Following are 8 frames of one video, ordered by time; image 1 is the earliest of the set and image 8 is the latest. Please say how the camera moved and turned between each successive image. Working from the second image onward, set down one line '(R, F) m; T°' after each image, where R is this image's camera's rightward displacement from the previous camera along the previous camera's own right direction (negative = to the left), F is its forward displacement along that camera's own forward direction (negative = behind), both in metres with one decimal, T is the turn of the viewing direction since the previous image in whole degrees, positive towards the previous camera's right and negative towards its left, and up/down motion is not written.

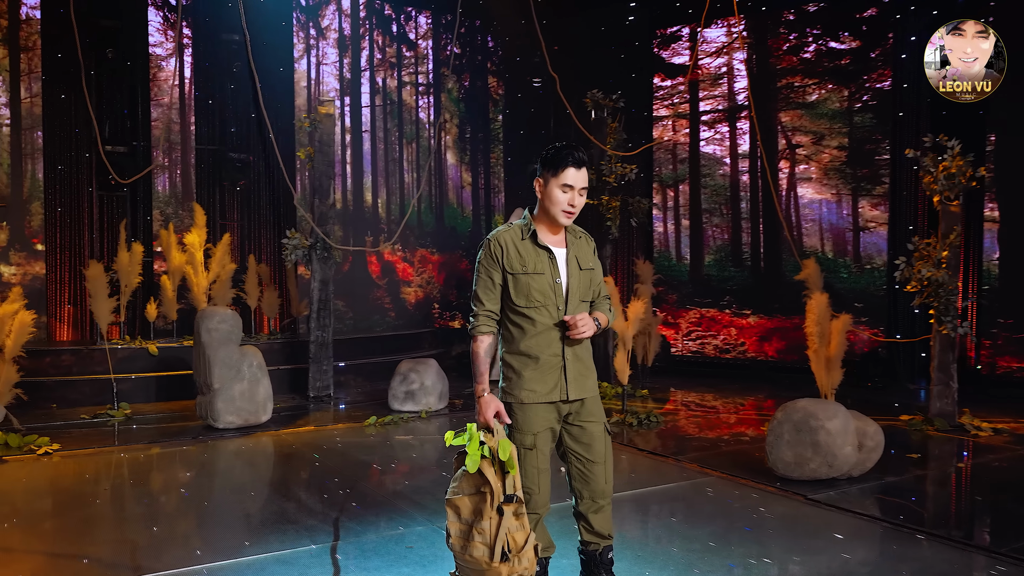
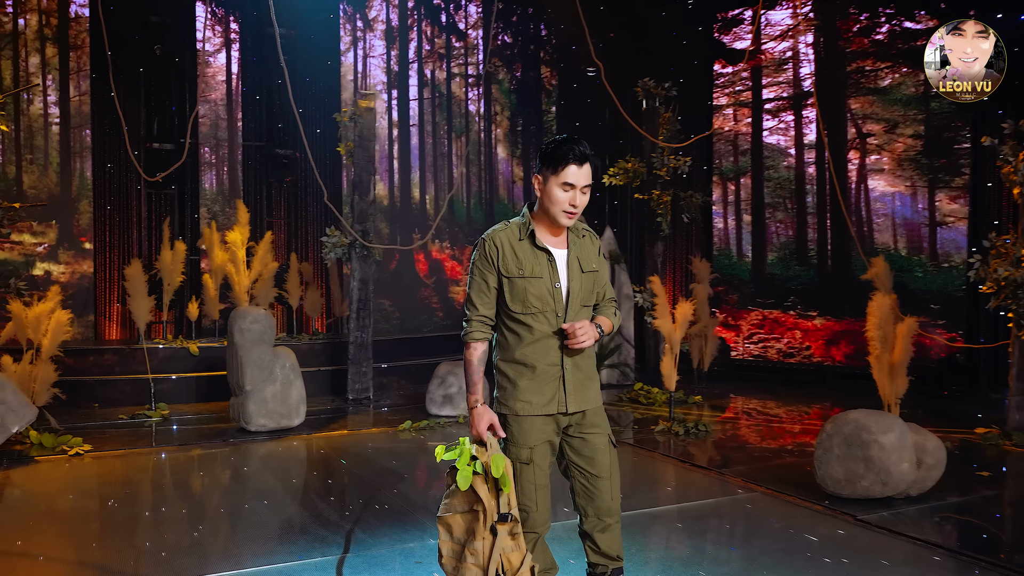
(+0.4, +0.3) m; -6°
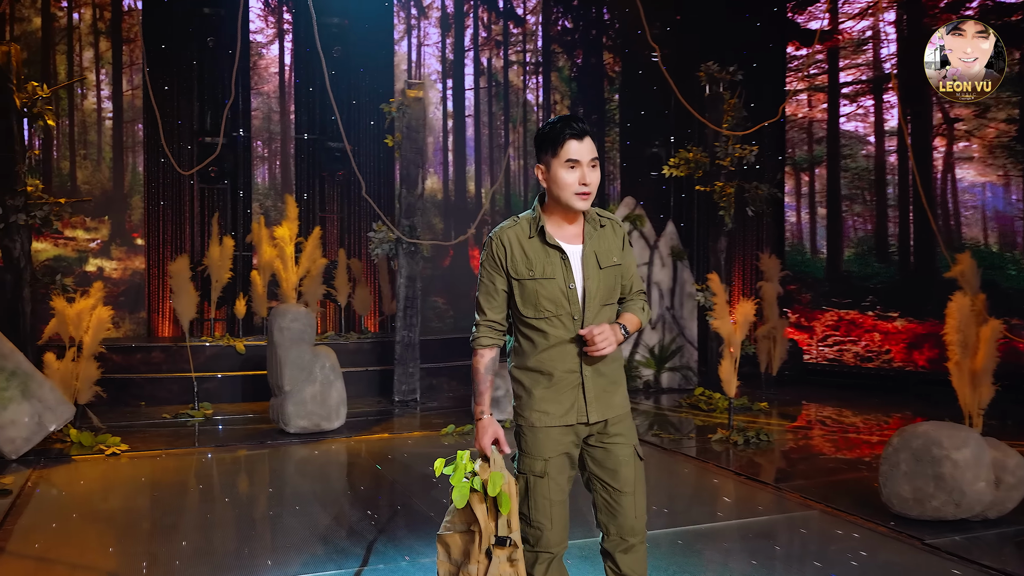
(+0.3, +0.3) m; -6°
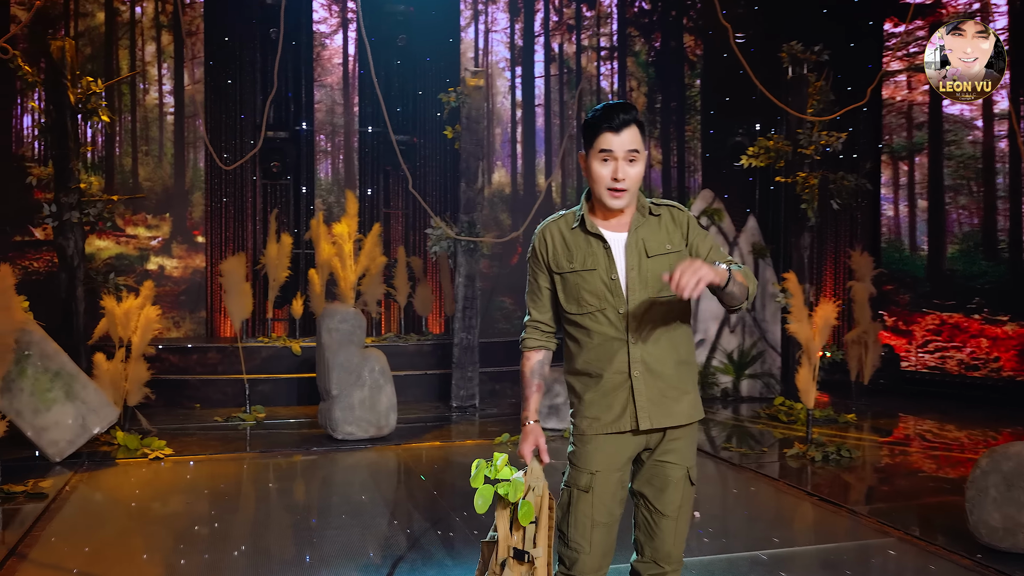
(+0.3, +0.4) m; -6°
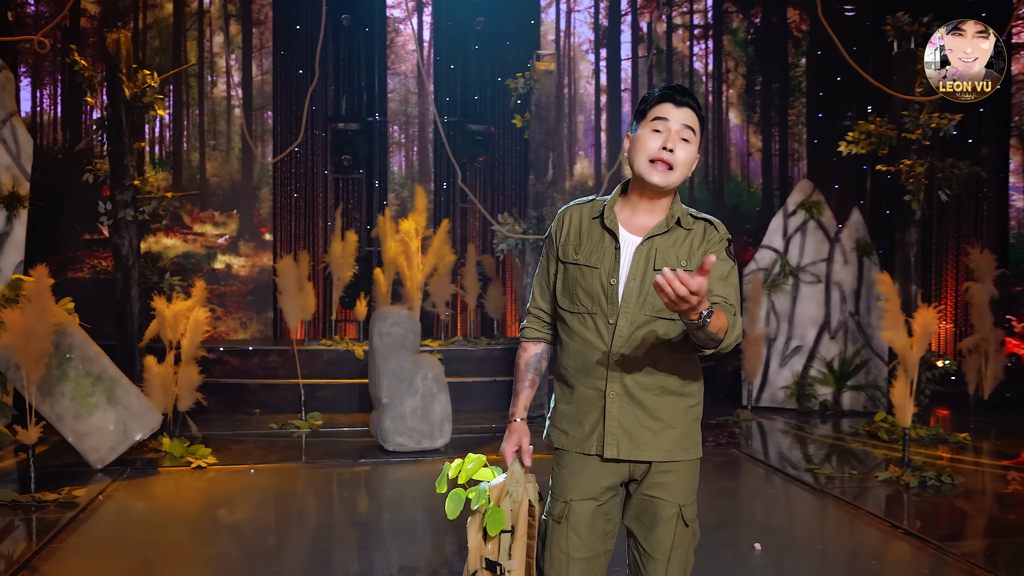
(+0.3, +0.5) m; -8°
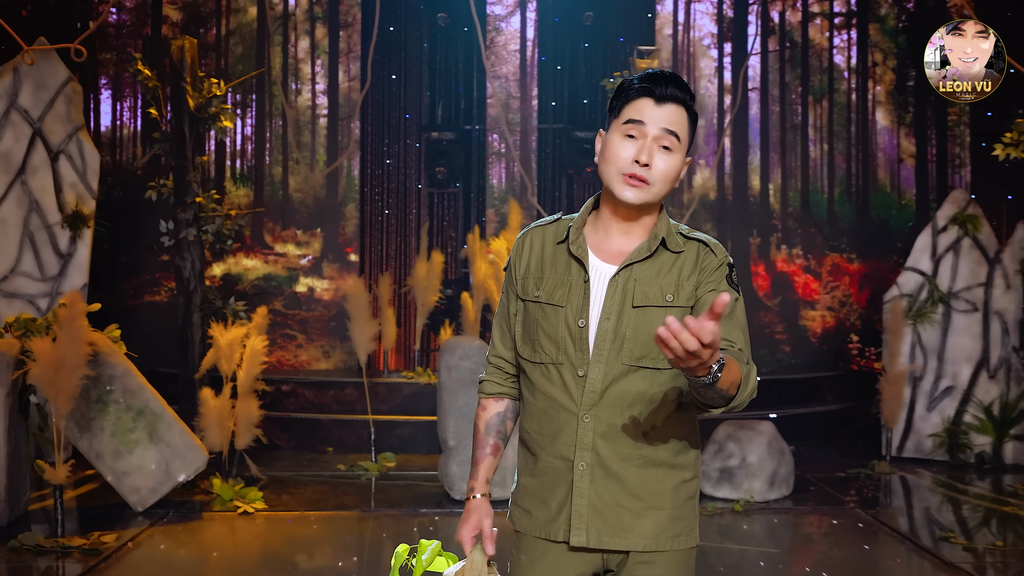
(+0.3, +0.7) m; -9°
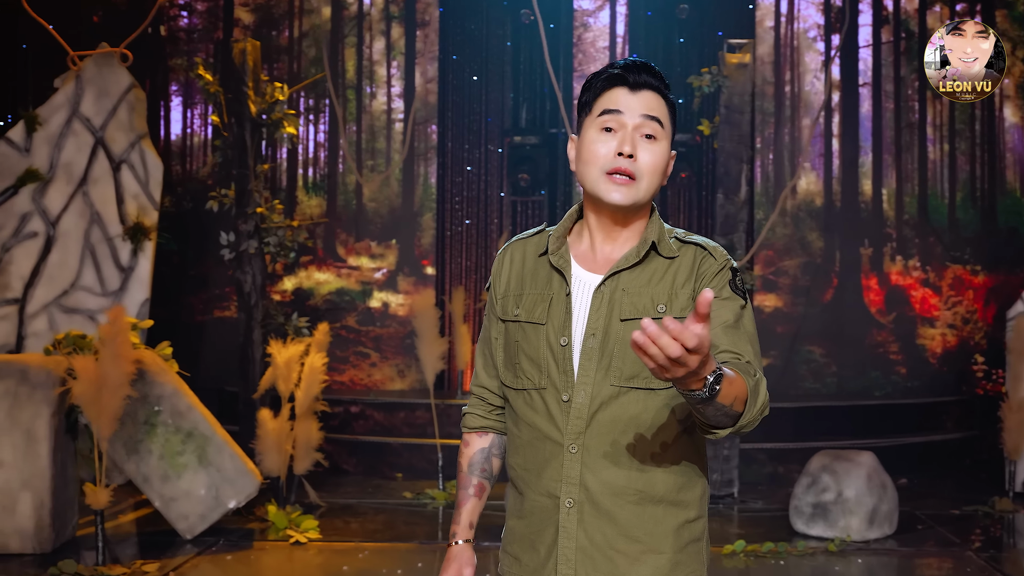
(+0.2, +0.4) m; -6°
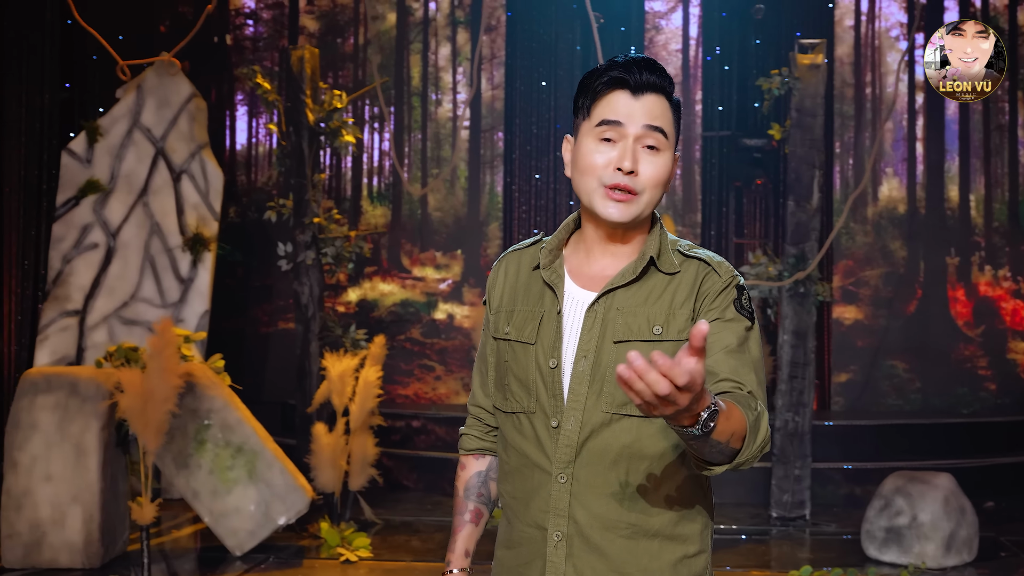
(+0.1, +0.1) m; -5°
